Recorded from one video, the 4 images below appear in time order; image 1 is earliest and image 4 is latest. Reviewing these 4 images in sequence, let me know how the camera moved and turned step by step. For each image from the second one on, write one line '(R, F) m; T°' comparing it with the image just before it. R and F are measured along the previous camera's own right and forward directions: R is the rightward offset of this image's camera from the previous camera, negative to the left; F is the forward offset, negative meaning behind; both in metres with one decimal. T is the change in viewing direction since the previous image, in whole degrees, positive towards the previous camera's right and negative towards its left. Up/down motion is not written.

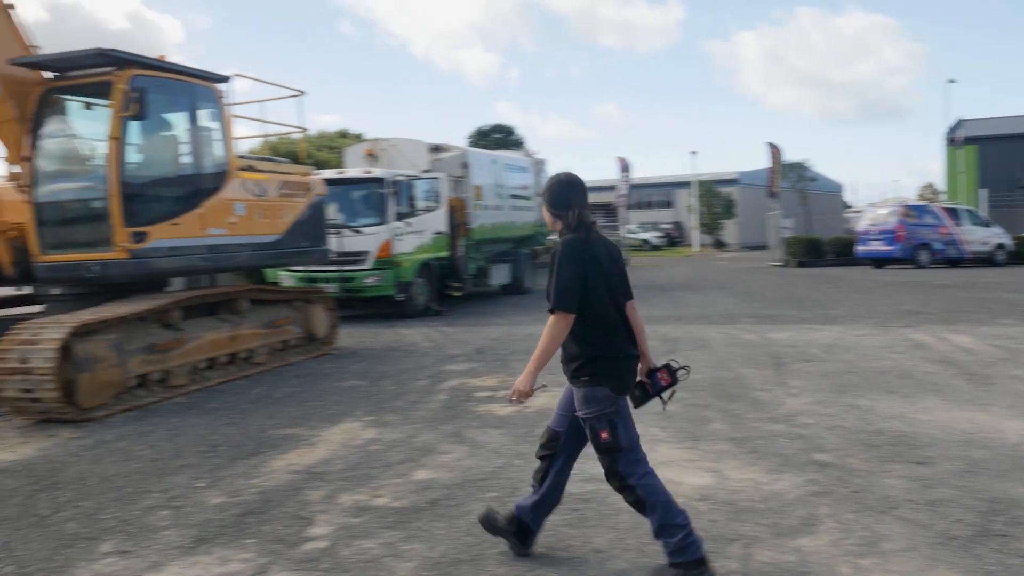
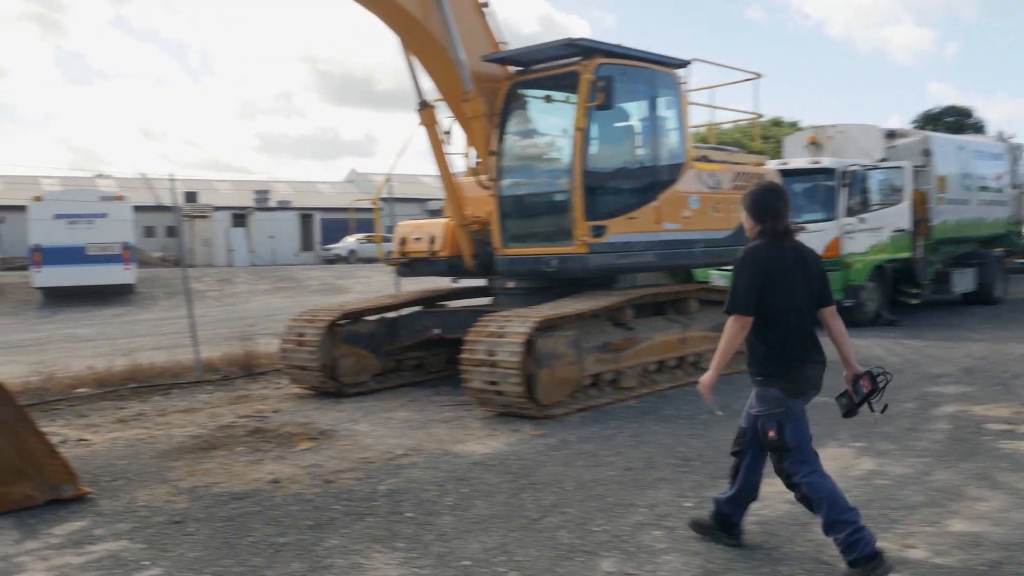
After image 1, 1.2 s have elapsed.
(-1.0, +0.6) m; -22°
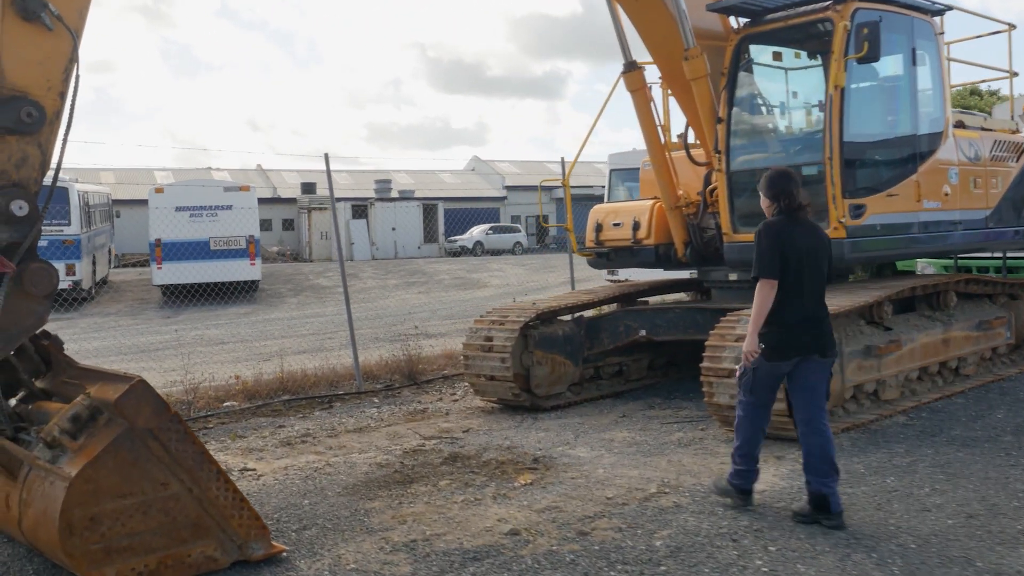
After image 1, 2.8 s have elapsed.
(-0.9, +1.3) m; -7°
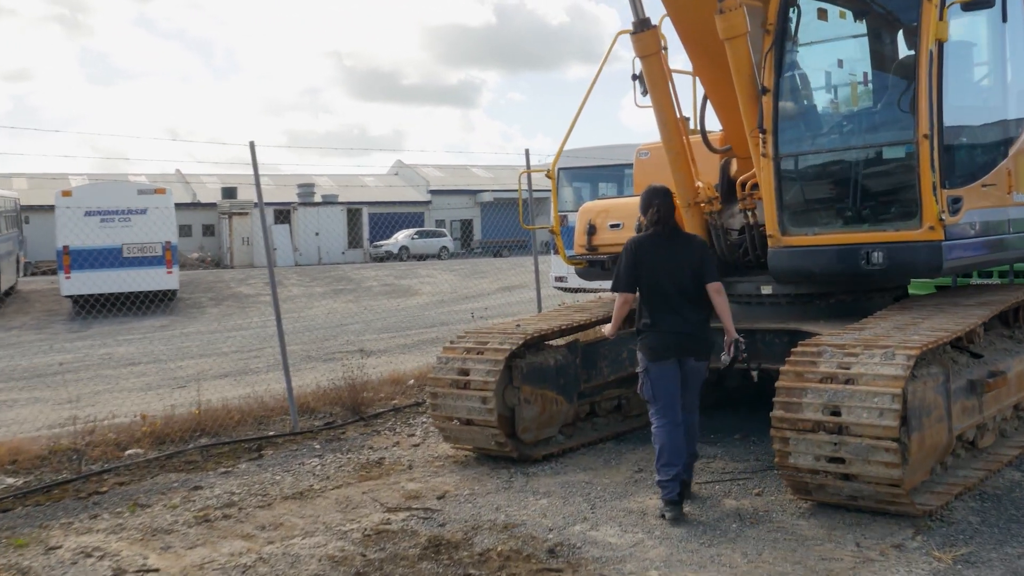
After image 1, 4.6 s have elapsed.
(-0.4, +1.7) m; +5°
